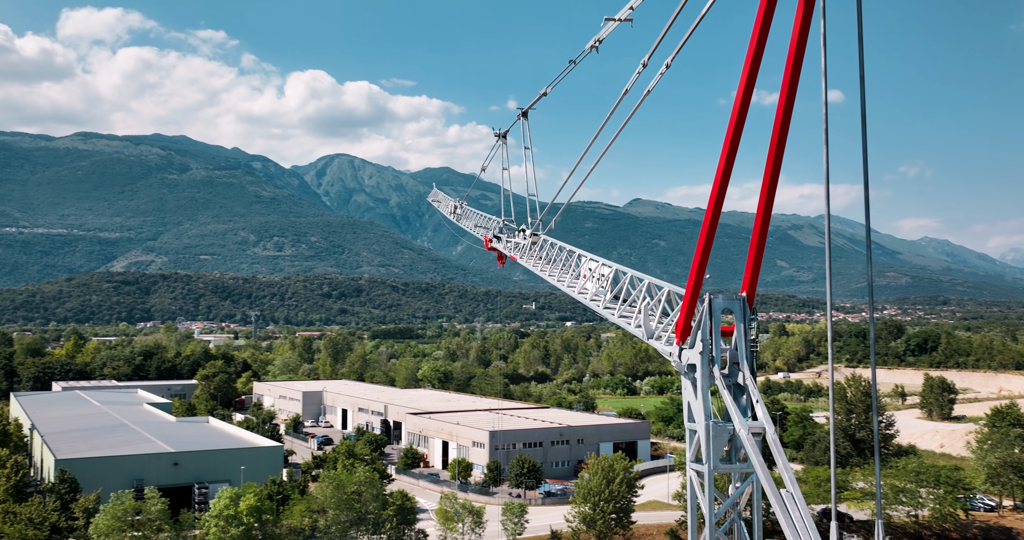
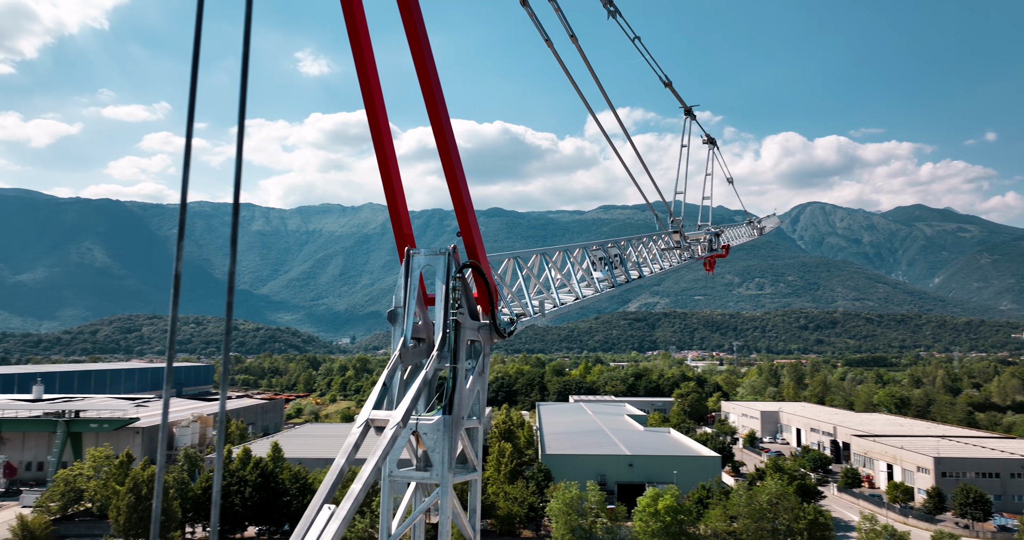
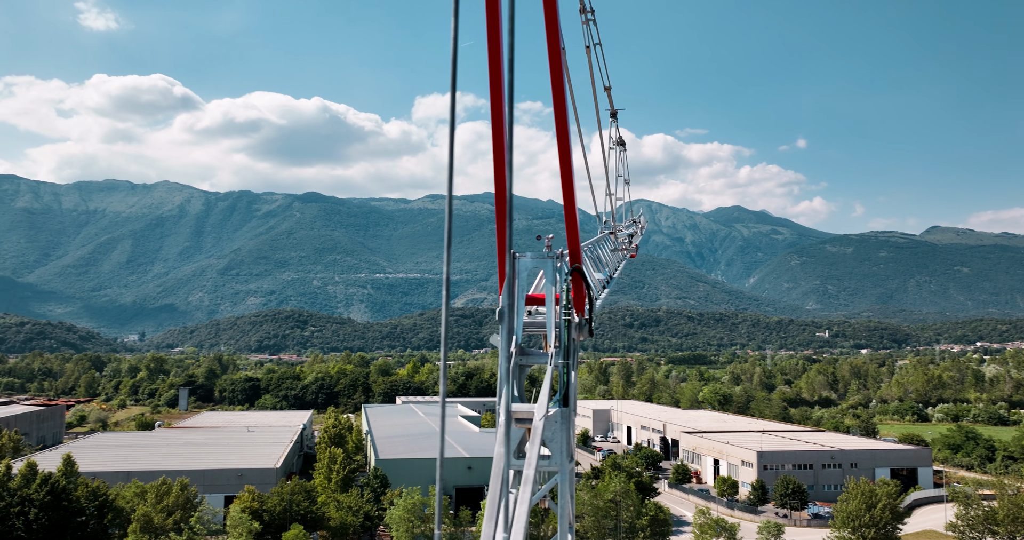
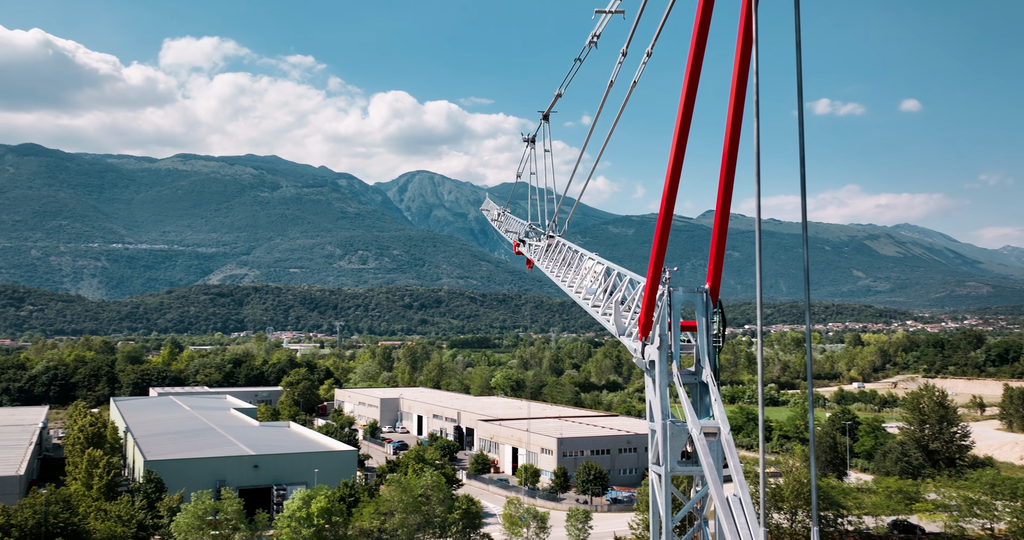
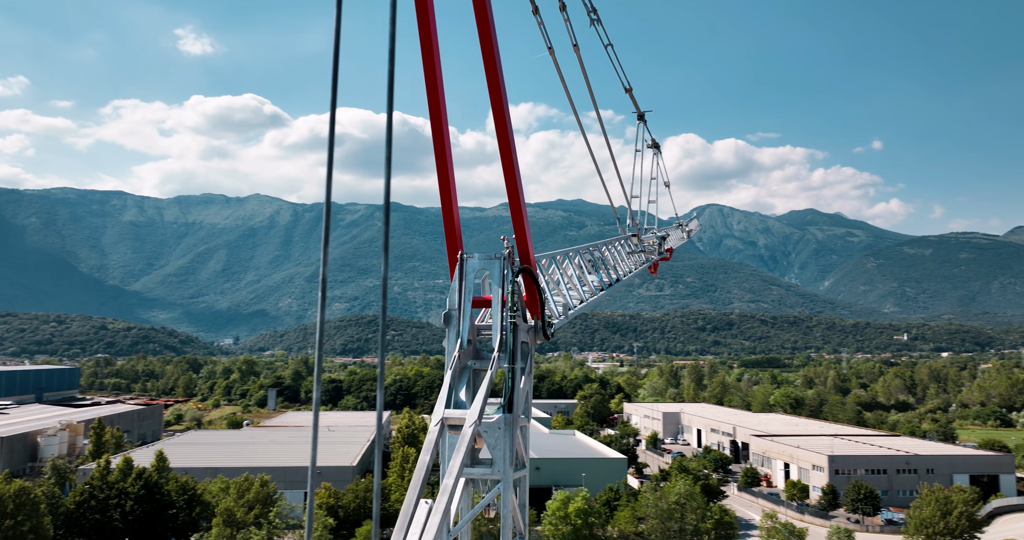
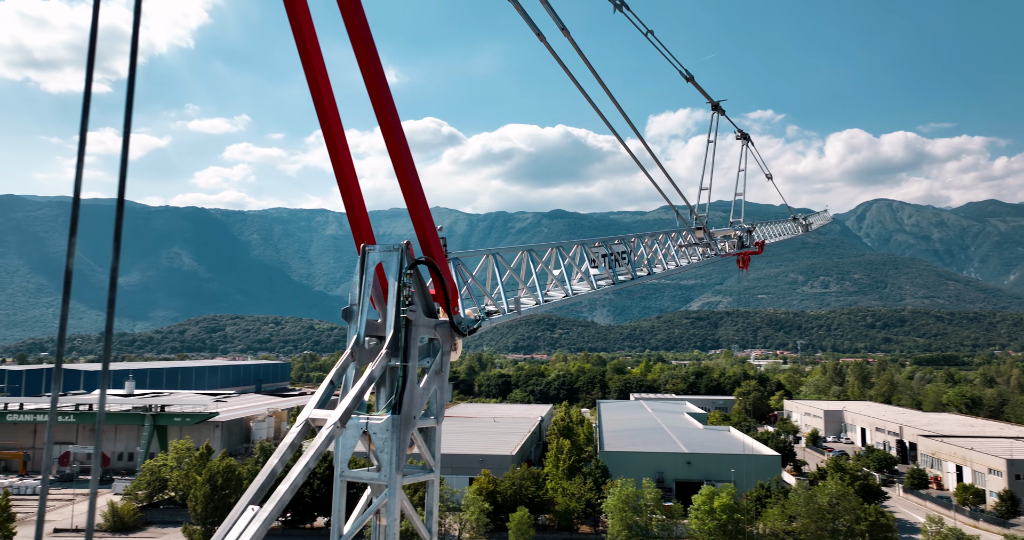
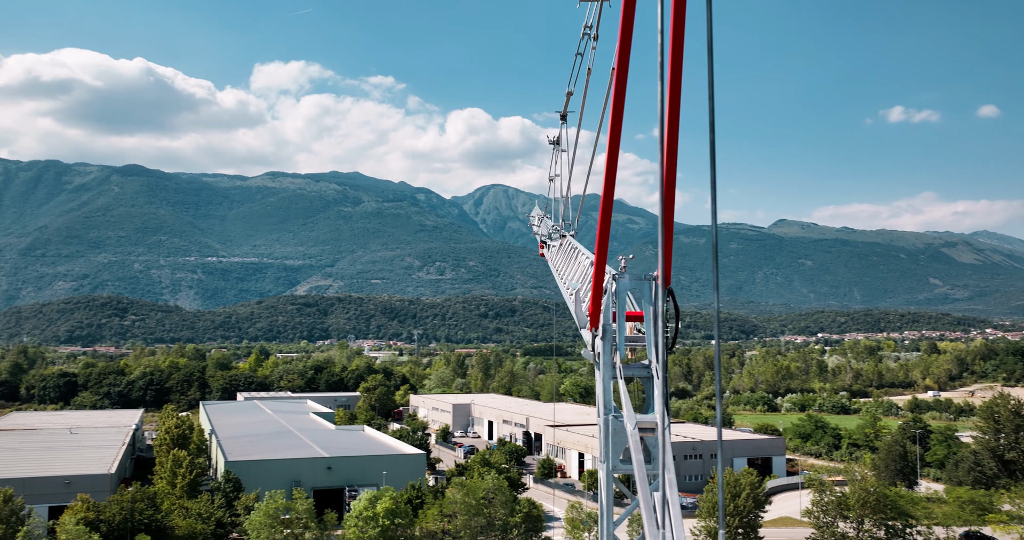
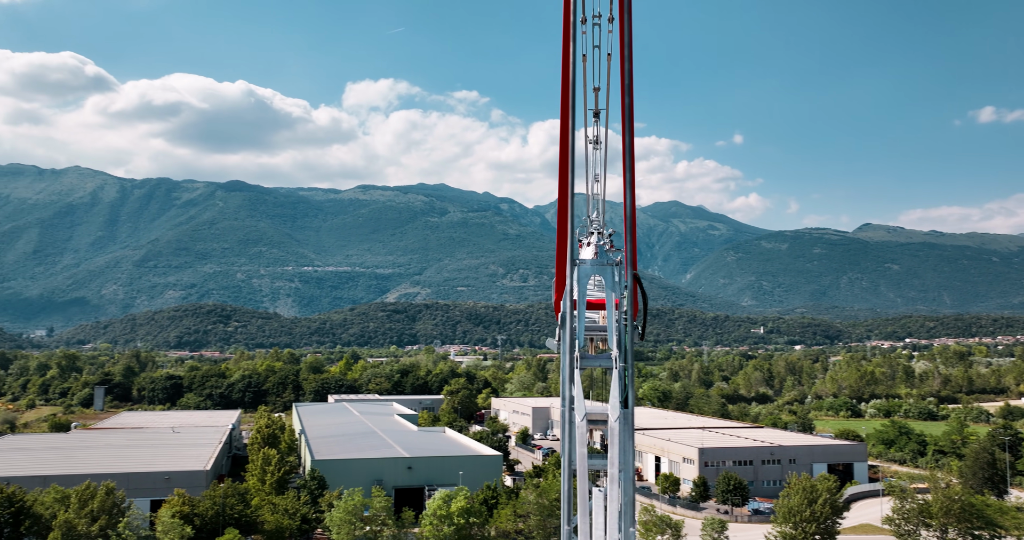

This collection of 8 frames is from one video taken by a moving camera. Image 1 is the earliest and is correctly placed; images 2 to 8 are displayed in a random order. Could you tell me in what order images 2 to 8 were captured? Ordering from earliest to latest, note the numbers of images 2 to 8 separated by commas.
4, 7, 8, 3, 5, 2, 6
